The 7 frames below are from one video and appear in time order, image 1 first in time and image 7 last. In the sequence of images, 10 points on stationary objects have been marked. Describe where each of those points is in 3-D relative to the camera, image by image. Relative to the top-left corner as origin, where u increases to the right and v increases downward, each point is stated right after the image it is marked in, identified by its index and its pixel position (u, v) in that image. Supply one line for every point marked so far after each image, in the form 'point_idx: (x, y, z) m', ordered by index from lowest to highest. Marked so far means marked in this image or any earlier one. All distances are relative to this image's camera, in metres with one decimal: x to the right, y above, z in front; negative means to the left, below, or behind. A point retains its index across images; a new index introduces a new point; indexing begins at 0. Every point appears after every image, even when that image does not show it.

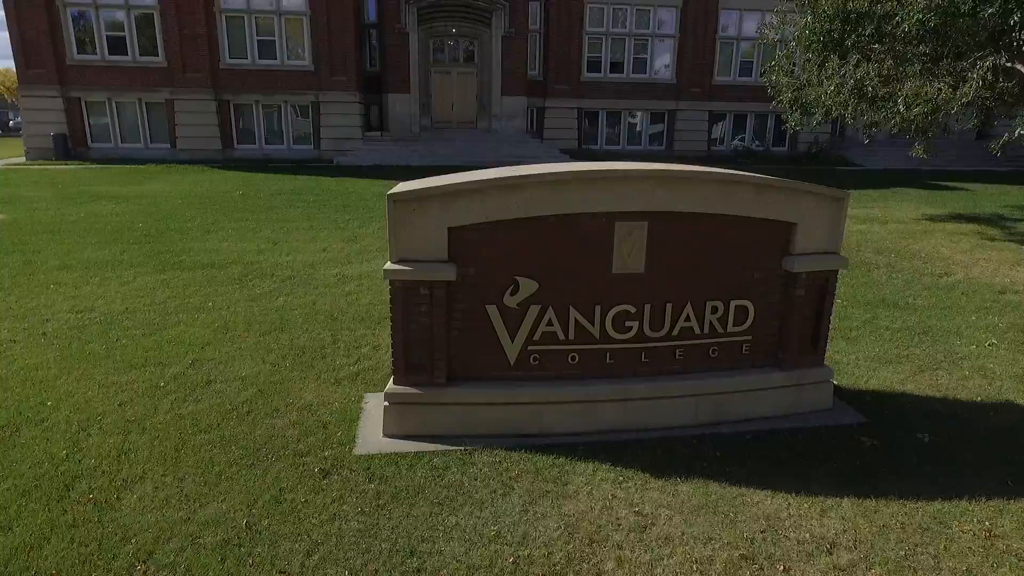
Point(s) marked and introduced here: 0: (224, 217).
0: (-5.3, +1.3, +11.1) m
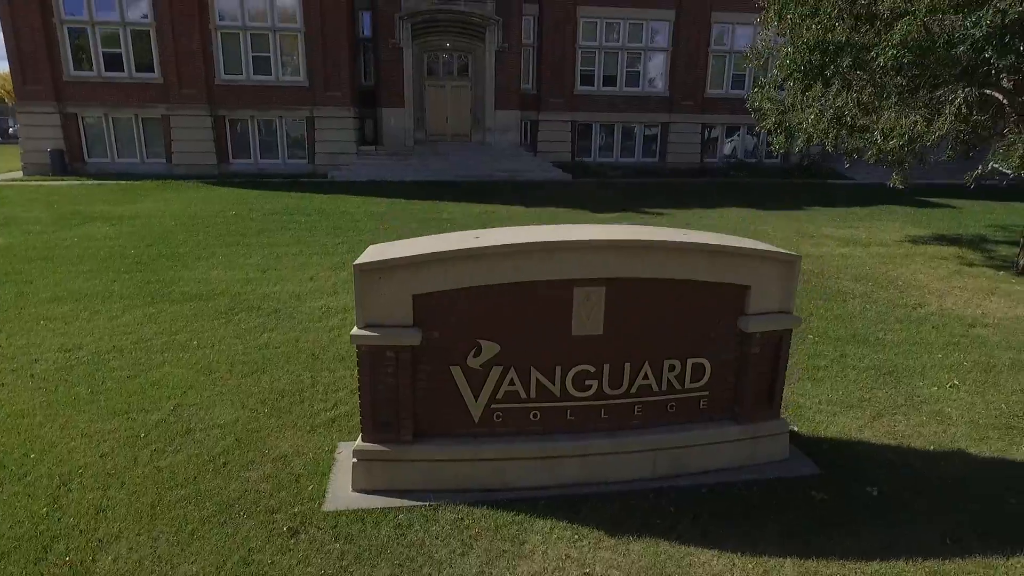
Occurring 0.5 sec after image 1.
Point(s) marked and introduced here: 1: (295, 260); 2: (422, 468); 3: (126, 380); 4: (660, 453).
0: (-5.5, +0.8, +11.3) m
1: (-3.6, +0.5, +10.2) m
2: (-0.6, -1.2, +4.2) m
3: (-3.7, -0.9, +5.8) m
4: (+1.1, -1.2, +4.4) m
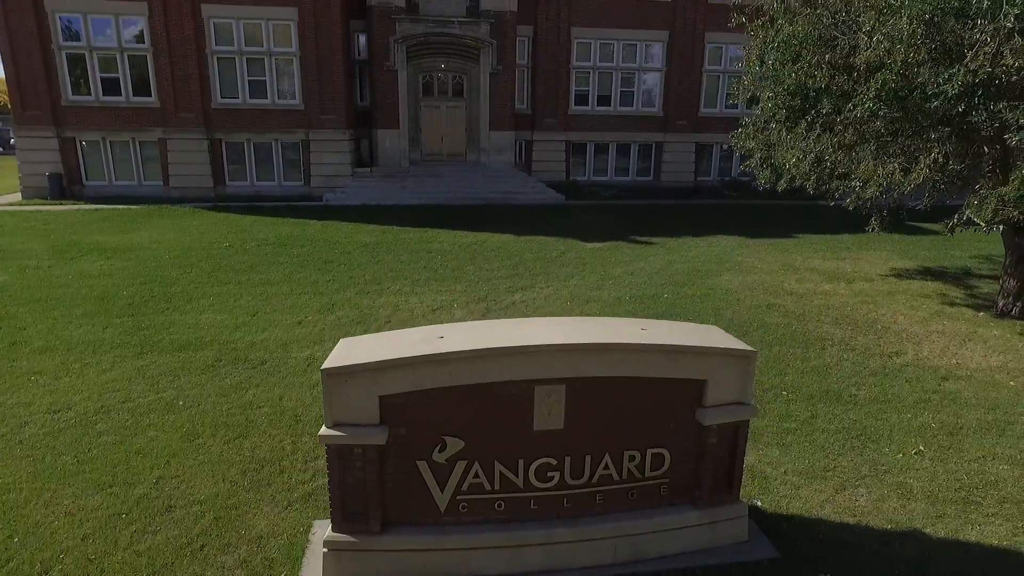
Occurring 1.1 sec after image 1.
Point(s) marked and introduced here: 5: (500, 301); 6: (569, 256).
0: (-5.7, +0.2, +11.5) m
1: (-3.8, -0.2, +10.4) m
2: (-0.9, -1.9, +4.4) m
3: (-3.9, -1.6, +6.0) m
4: (+0.8, -1.9, +4.5) m
5: (-0.2, -0.2, +10.6) m
6: (+1.3, +0.7, +13.7) m
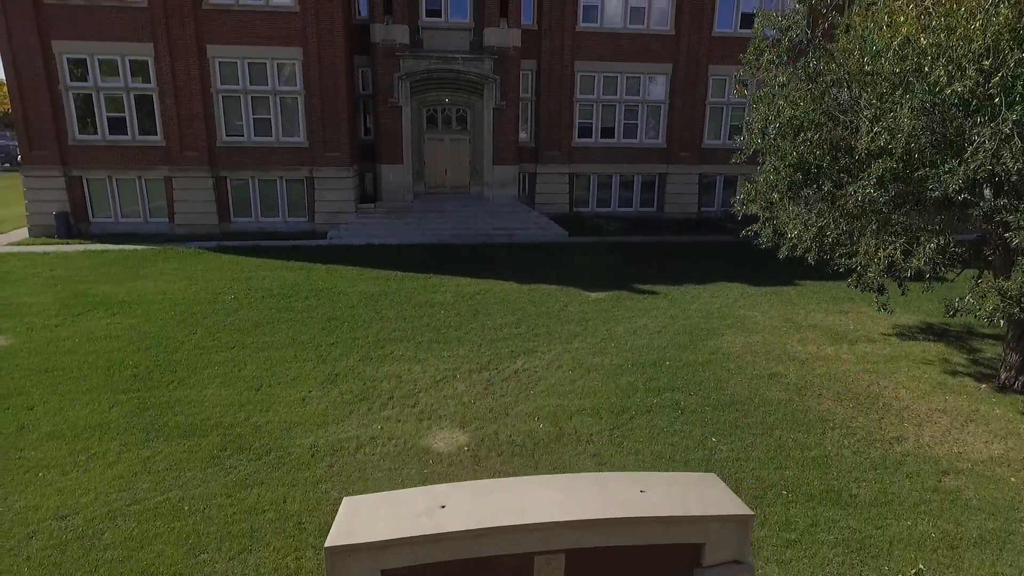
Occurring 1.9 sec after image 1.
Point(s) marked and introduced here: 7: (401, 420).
0: (-5.6, -1.0, +11.6) m
1: (-3.8, -1.4, +10.4) m
2: (-0.9, -3.1, +4.4) m
3: (-3.9, -2.7, +6.1) m
4: (+0.8, -3.0, +4.6) m
5: (-0.2, -1.4, +10.7) m
6: (+1.3, -0.5, +13.8) m
7: (-1.6, -1.9, +9.0) m
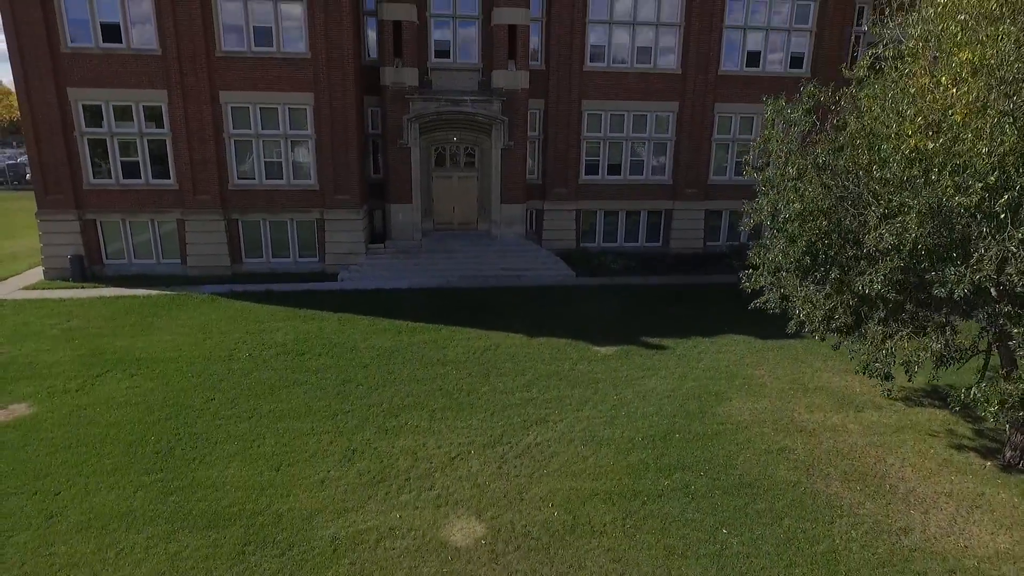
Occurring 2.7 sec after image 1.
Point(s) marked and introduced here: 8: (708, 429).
0: (-5.4, -2.4, +11.8) m
1: (-3.6, -2.7, +10.7) m
2: (-0.7, -4.4, +4.6) m
3: (-3.7, -4.1, +6.3) m
4: (+1.0, -4.4, +4.8) m
5: (+0.1, -2.7, +10.9) m
6: (+1.6, -1.8, +14.0) m
7: (-1.4, -3.3, +9.2) m
8: (+3.6, -2.6, +11.5) m
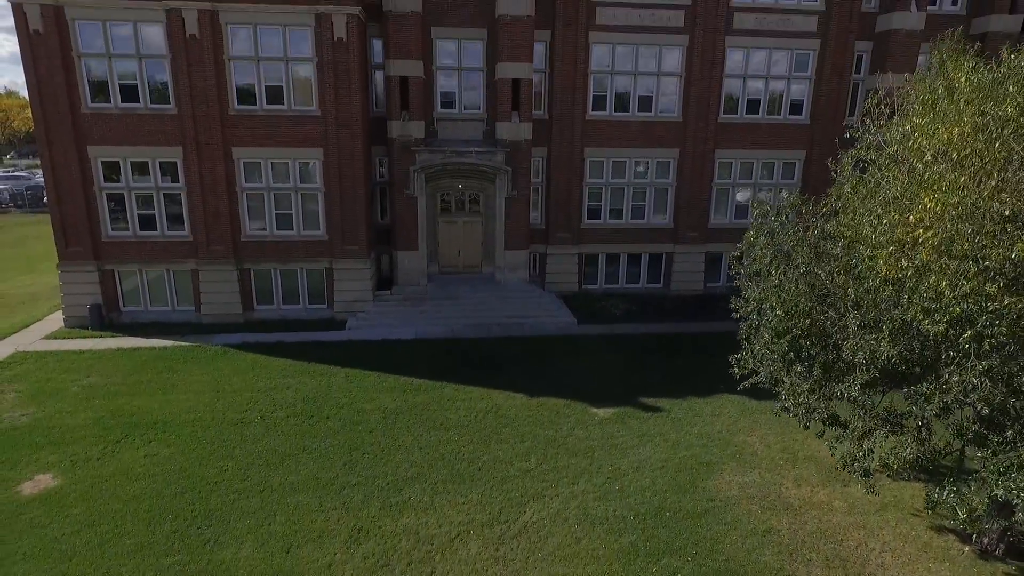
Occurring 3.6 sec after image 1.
0: (-5.4, -3.9, +12.4) m
1: (-3.6, -4.3, +11.3) m
2: (-0.8, -6.0, +5.2) m
3: (-3.8, -5.7, +6.9) m
4: (+0.9, -6.0, +5.3) m
5: (0.0, -4.4, +11.5) m
6: (+1.6, -3.4, +14.5) m
7: (-1.5, -4.9, +9.7) m
8: (+3.6, -4.2, +12.0) m
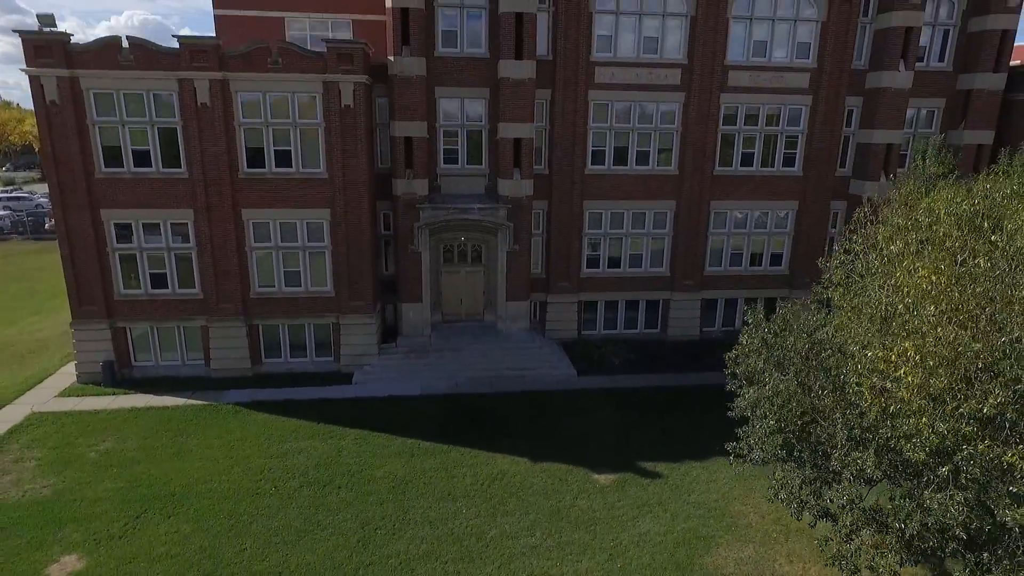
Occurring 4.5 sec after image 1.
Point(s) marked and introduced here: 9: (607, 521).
0: (-5.3, -5.8, +13.0) m
1: (-3.5, -6.2, +11.8) m
2: (-0.6, -7.9, +5.8) m
3: (-3.6, -7.5, +7.5) m
4: (+1.1, -7.8, +5.9) m
5: (+0.2, -6.2, +12.1) m
6: (+1.7, -5.3, +15.1) m
7: (-1.3, -6.7, +10.3) m
8: (+3.8, -6.1, +12.6) m
9: (+2.3, -5.5, +14.5) m
